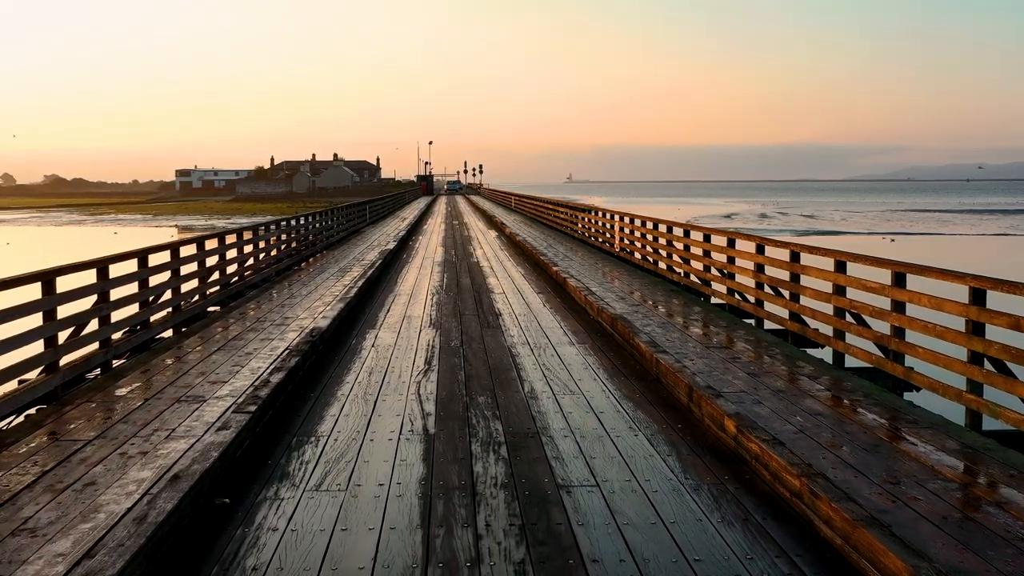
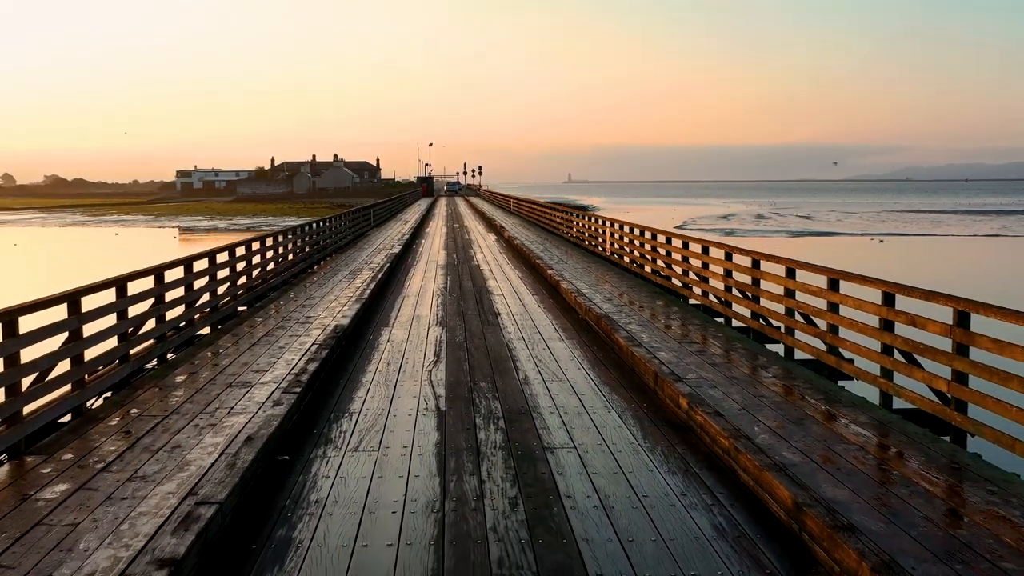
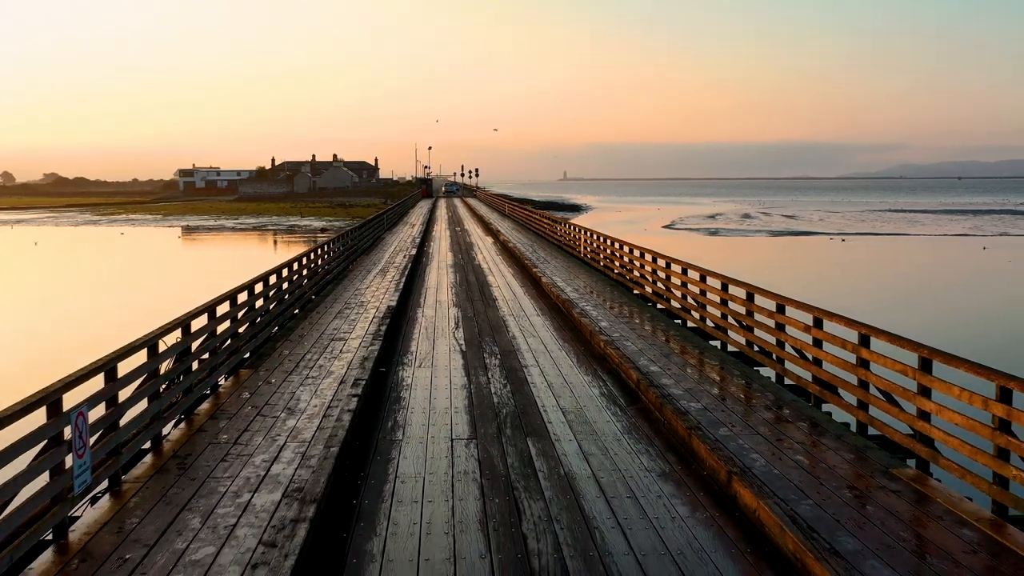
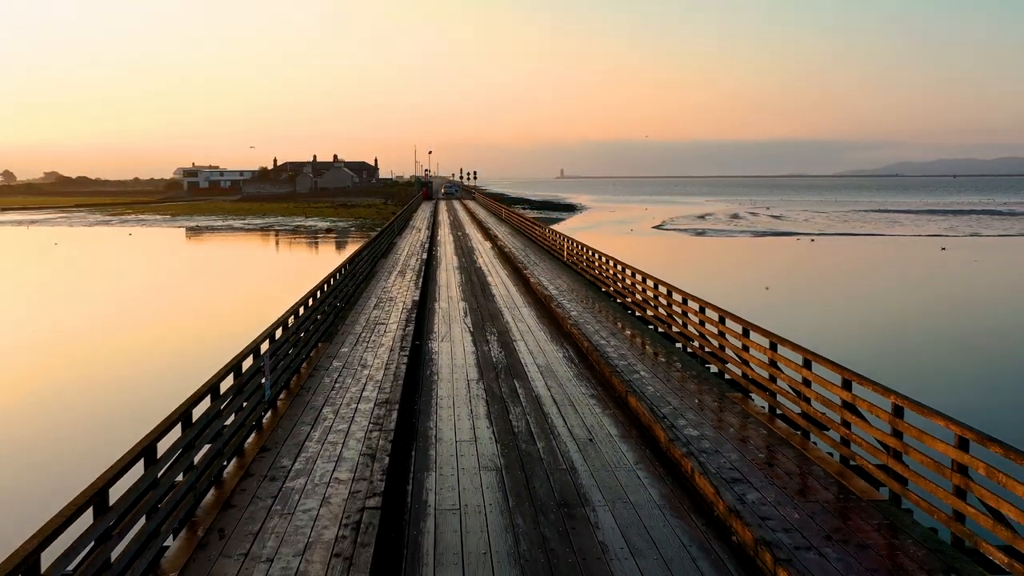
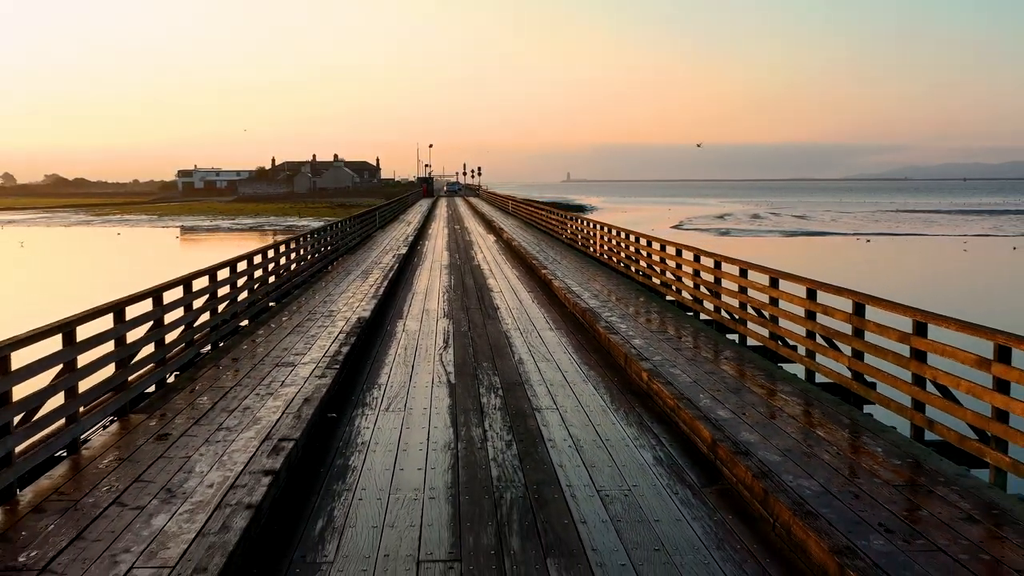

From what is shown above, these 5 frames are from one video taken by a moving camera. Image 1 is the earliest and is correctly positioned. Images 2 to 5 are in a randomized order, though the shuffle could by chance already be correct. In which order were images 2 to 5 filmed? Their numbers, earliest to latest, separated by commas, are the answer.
2, 5, 3, 4
